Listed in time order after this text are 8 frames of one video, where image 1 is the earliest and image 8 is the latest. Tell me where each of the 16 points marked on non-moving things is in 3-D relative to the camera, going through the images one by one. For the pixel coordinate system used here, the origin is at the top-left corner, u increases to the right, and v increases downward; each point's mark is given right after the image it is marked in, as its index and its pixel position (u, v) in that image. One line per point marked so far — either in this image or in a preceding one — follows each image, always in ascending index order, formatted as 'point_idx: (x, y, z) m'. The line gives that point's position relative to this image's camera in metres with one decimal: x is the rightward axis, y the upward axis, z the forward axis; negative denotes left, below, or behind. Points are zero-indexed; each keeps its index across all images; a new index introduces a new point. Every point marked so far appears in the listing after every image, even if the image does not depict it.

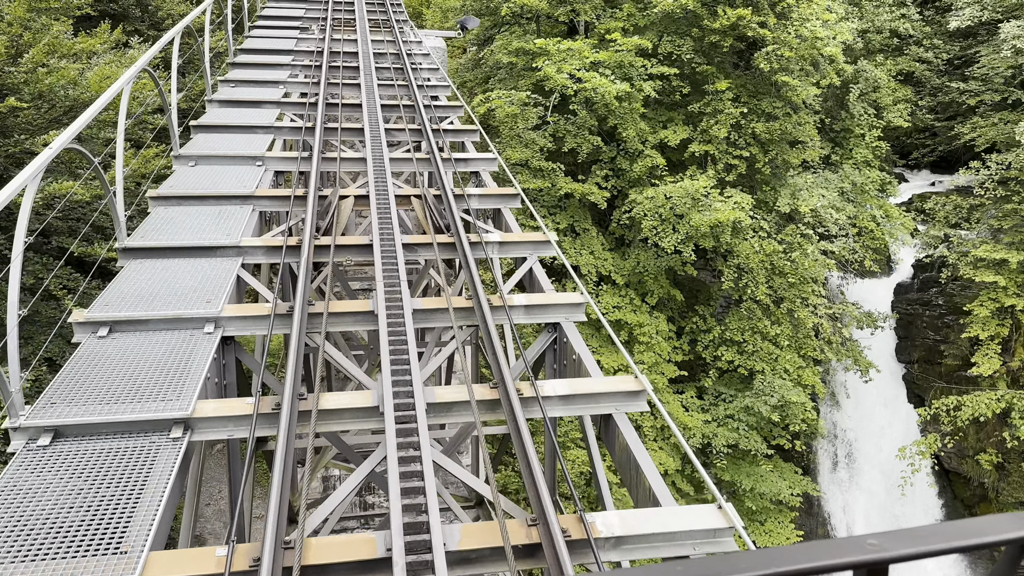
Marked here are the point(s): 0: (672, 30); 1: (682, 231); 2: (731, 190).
0: (+2.0, +3.3, +10.3) m
1: (+2.0, +0.7, +9.6) m
2: (+2.7, +1.2, +10.1) m
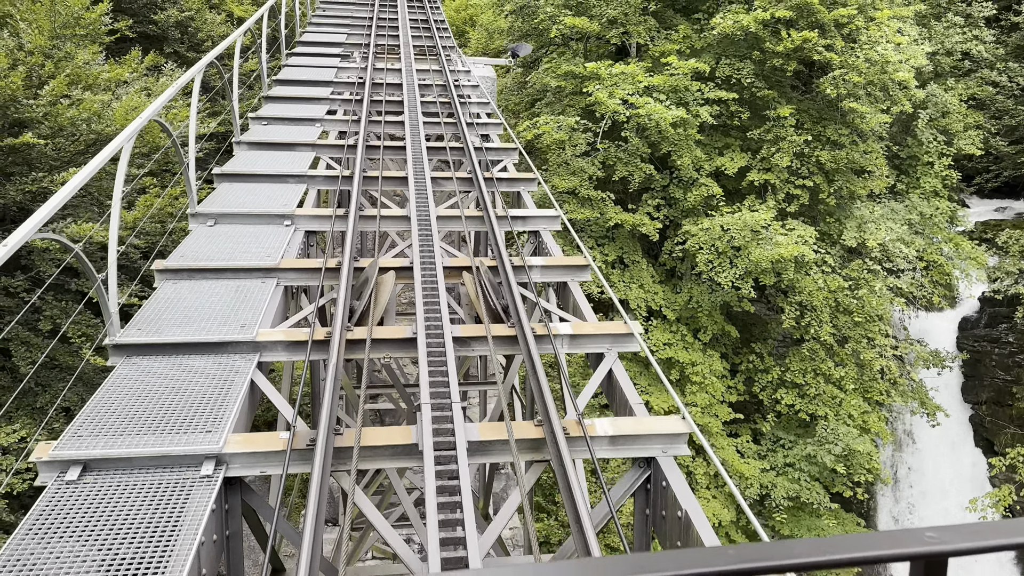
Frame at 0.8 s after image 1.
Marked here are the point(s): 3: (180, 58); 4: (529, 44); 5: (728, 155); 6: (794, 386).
0: (+2.6, +2.8, +9.7) m
1: (+2.5, +0.2, +9.1) m
2: (+3.3, +0.8, +9.5) m
3: (-4.1, +2.8, +9.9) m
4: (+0.2, +3.4, +11.4) m
5: (+2.6, +1.6, +9.8) m
6: (+3.5, -1.2, +10.0) m
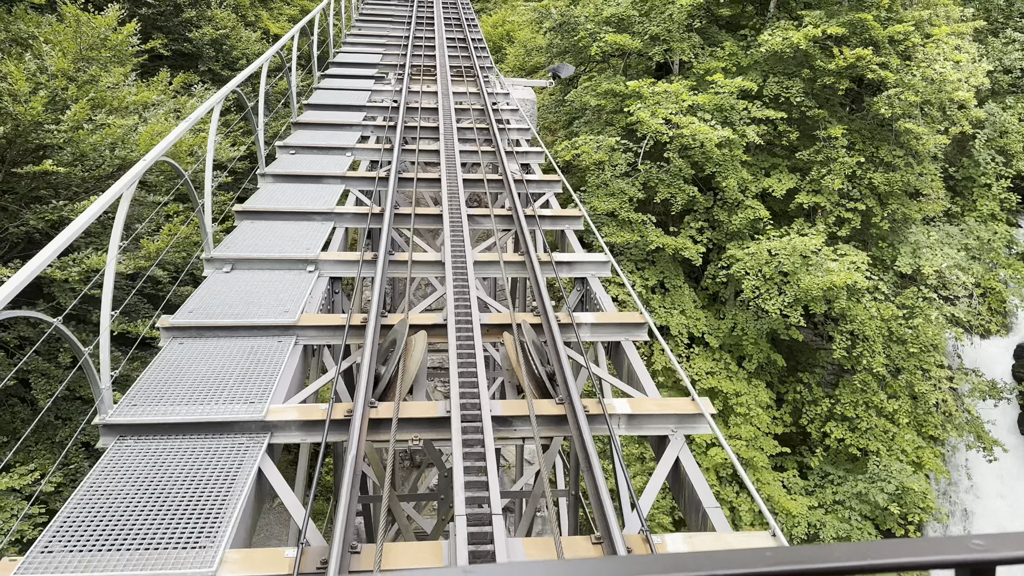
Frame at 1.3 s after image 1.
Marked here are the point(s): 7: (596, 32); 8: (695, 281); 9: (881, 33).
0: (+3.1, +2.5, +9.3) m
1: (+2.9, -0.1, +8.6) m
2: (+3.7, +0.5, +9.1) m
3: (-3.6, +2.6, +9.8) m
4: (+0.7, +3.1, +11.1) m
5: (+3.0, +1.3, +9.4) m
6: (+3.9, -1.5, +9.5) m
7: (+1.0, +3.1, +9.7) m
8: (+2.3, +0.1, +10.3) m
9: (+3.9, +2.7, +8.6) m
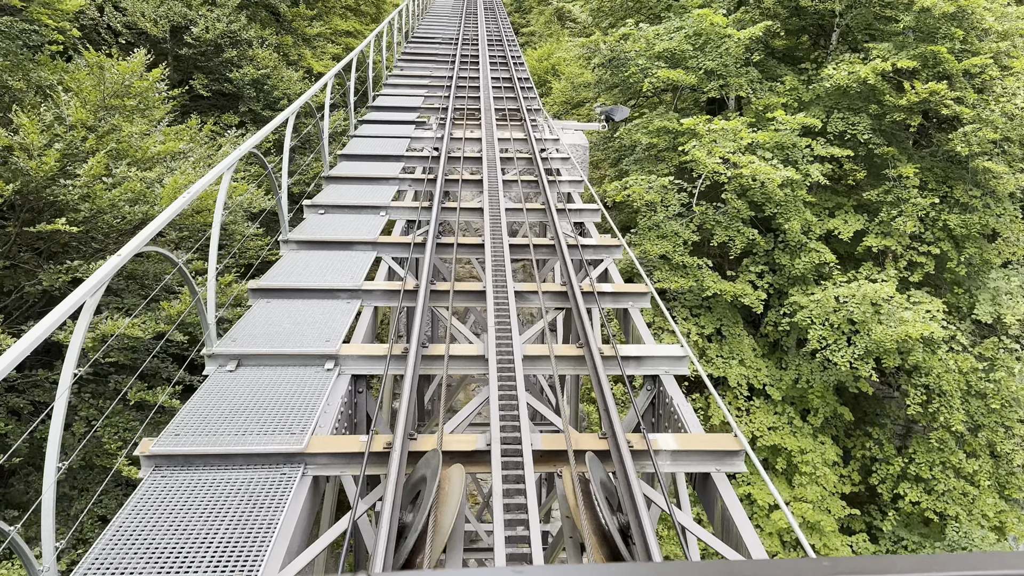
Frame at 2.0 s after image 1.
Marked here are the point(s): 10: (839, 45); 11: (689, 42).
0: (+3.6, +2.0, +8.8) m
1: (+3.4, -0.6, +8.0) m
2: (+4.2, -0.1, +8.4) m
3: (-3.0, +2.0, +9.7) m
4: (+1.3, +2.5, +10.7) m
5: (+3.6, +0.8, +8.8) m
6: (+4.4, -2.1, +8.8) m
7: (+1.5, +2.5, +9.3) m
8: (+2.9, -0.5, +9.7) m
9: (+4.4, +2.2, +8.0) m
10: (+3.6, +2.7, +9.1) m
11: (+2.0, +2.7, +9.1) m
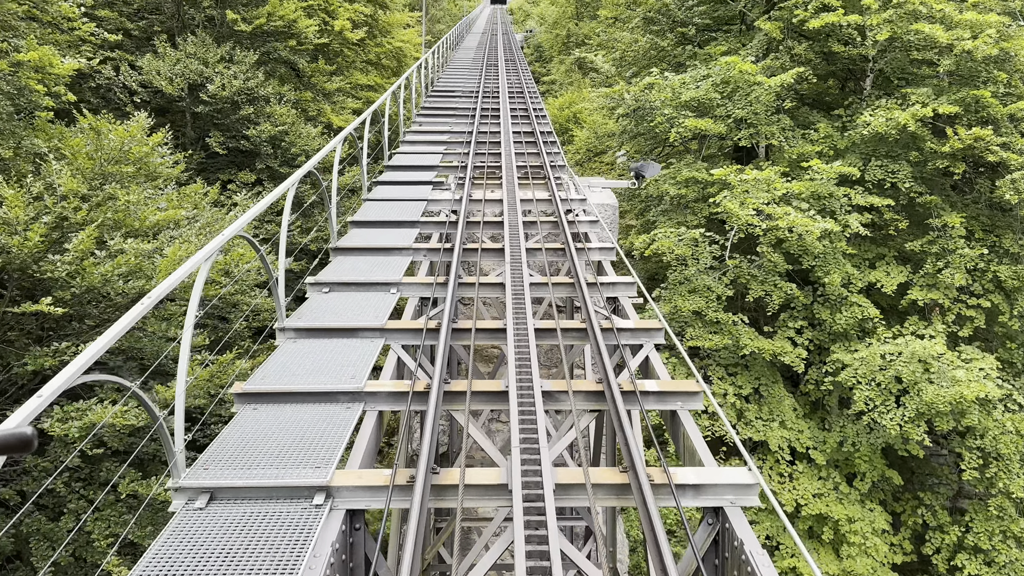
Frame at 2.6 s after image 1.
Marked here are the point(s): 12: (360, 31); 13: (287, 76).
0: (+3.8, +1.4, +8.4) m
1: (+3.6, -1.1, +7.5) m
2: (+4.4, -0.6, +7.9) m
3: (-2.8, +1.3, +9.4) m
4: (+1.6, +1.8, +10.4) m
5: (+3.8, +0.2, +8.4) m
6: (+4.7, -2.6, +8.1) m
7: (+1.8, +1.9, +9.0) m
8: (+3.2, -1.1, +9.2) m
9: (+4.6, +1.7, +7.6) m
10: (+3.9, +2.1, +8.7) m
11: (+2.2, +2.1, +8.8) m
12: (-2.3, +3.8, +12.2) m
13: (-3.0, +2.8, +10.7) m
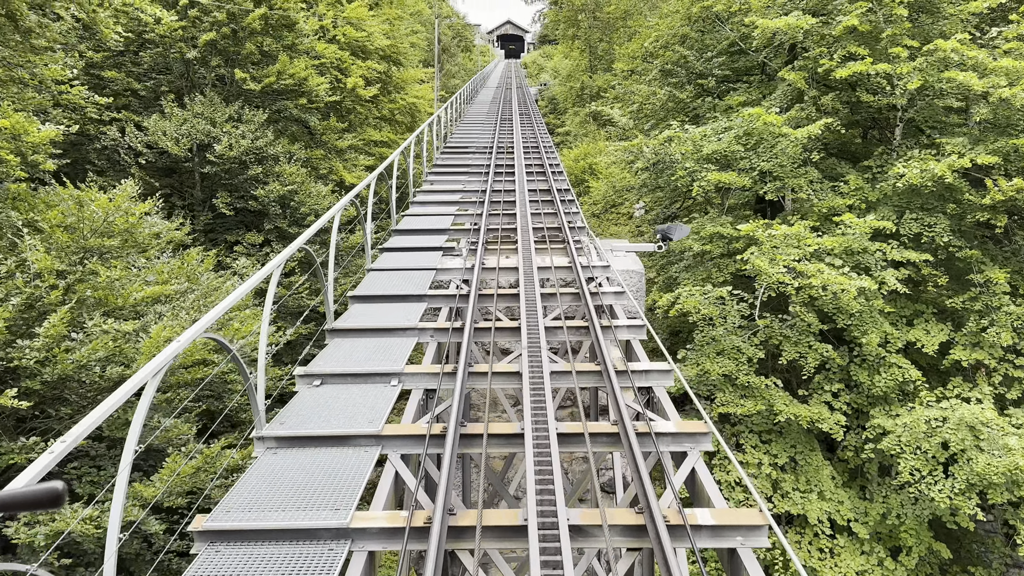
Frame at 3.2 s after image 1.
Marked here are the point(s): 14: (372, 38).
0: (+4.0, +0.8, +8.0) m
1: (+3.8, -1.6, +6.9) m
2: (+4.6, -1.1, +7.3) m
3: (-2.6, +0.6, +9.2) m
4: (+1.8, +1.1, +10.0) m
5: (+4.0, -0.4, +7.9) m
6: (+4.9, -3.2, +7.5) m
7: (+2.0, +1.3, +8.7) m
8: (+3.4, -1.7, +8.7) m
9: (+4.7, +1.1, +7.2) m
10: (+4.0, +1.5, +8.3) m
11: (+2.3, +1.5, +8.5) m
12: (-2.0, +2.9, +12.0) m
13: (-2.8, +2.0, +10.5) m
14: (-2.2, +3.9, +12.9) m
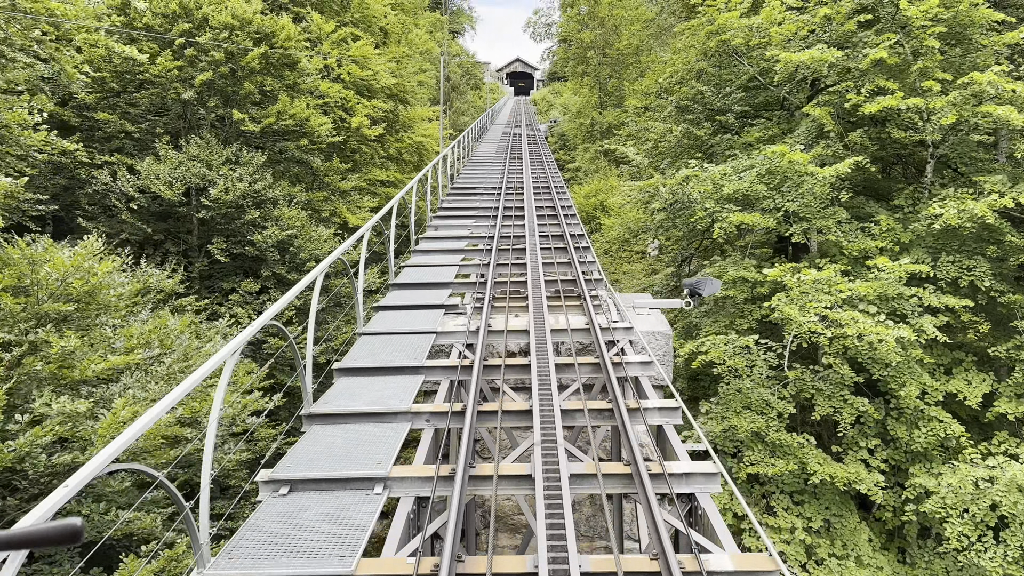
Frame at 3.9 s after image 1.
0: (+4.1, +0.4, +7.5) m
1: (+3.9, -2.0, +6.3) m
2: (+4.7, -1.6, +6.7) m
3: (-2.5, +0.1, +8.7) m
4: (+1.9, +0.6, +9.6) m
5: (+4.1, -0.8, +7.3) m
6: (+5.0, -3.6, +6.8) m
7: (+2.1, +0.8, +8.2) m
8: (+3.5, -2.2, +8.1) m
9: (+4.8, +0.7, +6.7) m
10: (+4.1, +1.1, +7.9) m
11: (+2.4, +1.0, +8.0) m
12: (-1.9, +2.3, +11.7) m
13: (-2.6, +1.4, +10.1) m
14: (-2.1, +3.3, +12.6) m
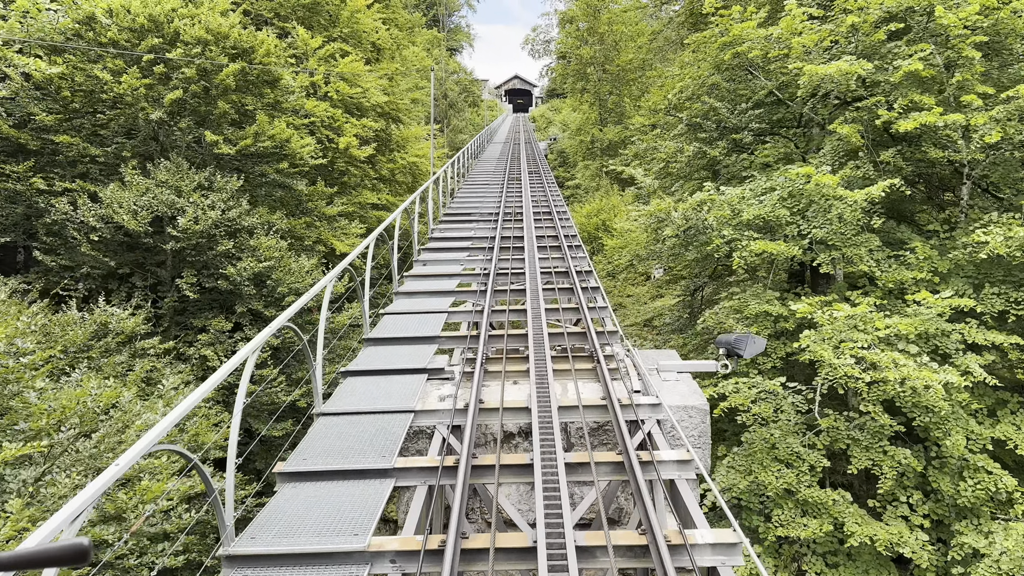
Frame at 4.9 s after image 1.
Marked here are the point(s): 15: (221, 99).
0: (+4.0, +0.1, +6.8) m
1: (+3.9, -2.3, +5.5) m
2: (+4.7, -1.8, +6.0) m
3: (-2.5, -0.3, +8.0) m
4: (+1.9, +0.2, +8.8) m
5: (+4.1, -1.1, +6.6) m
6: (+5.0, -3.9, +6.0) m
7: (+2.0, +0.5, +7.5) m
8: (+3.5, -2.5, +7.3) m
9: (+4.8, +0.5, +6.0) m
10: (+4.1, +0.8, +7.1) m
11: (+2.4, +0.7, +7.3) m
12: (-1.9, +1.9, +11.0) m
13: (-2.7, +1.0, +9.4) m
14: (-2.1, +2.8, +11.9) m
15: (-3.1, +2.0, +8.7) m
